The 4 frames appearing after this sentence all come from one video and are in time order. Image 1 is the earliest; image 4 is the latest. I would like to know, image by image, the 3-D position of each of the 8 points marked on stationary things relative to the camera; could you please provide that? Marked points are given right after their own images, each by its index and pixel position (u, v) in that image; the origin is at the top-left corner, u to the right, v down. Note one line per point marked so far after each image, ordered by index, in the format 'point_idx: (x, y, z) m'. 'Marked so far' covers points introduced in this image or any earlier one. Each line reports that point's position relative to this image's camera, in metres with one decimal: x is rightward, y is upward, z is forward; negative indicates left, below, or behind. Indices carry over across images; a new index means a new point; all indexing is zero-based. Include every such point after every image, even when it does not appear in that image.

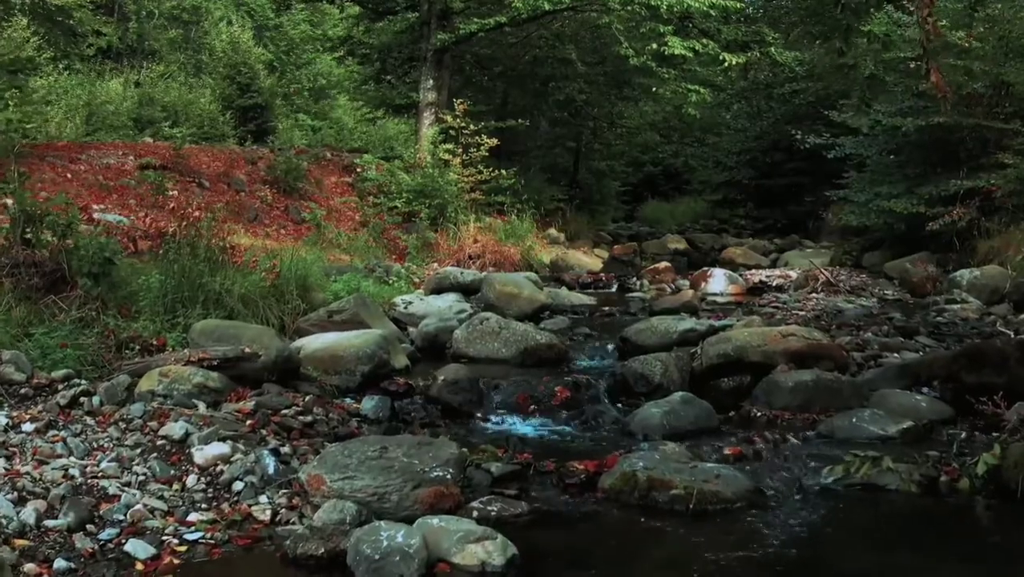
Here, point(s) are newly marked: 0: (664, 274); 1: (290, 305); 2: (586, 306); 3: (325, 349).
0: (+2.6, +0.3, +14.5) m
1: (-2.3, -0.2, +8.5) m
2: (+0.9, -0.2, +10.6) m
3: (-1.5, -0.5, +6.5) m
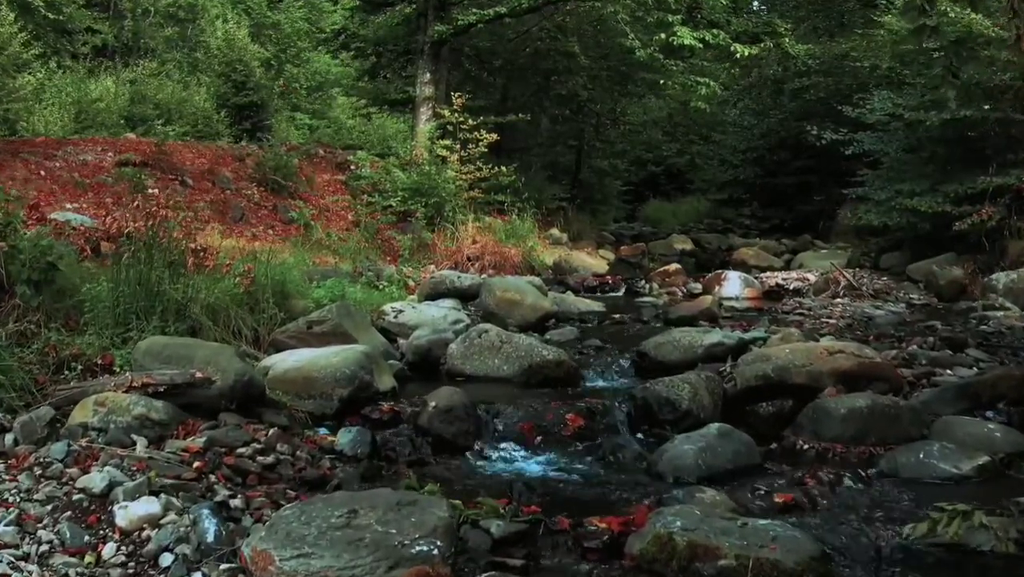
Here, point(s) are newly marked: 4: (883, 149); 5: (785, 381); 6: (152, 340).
0: (+2.7, +0.2, +13.6) m
1: (-2.2, -0.2, +7.6) m
2: (+1.0, -0.3, +9.7) m
3: (-1.5, -0.6, +5.6) m
4: (+6.2, +2.3, +14.2) m
5: (+1.9, -0.6, +5.6) m
6: (-2.3, -0.3, +5.2) m
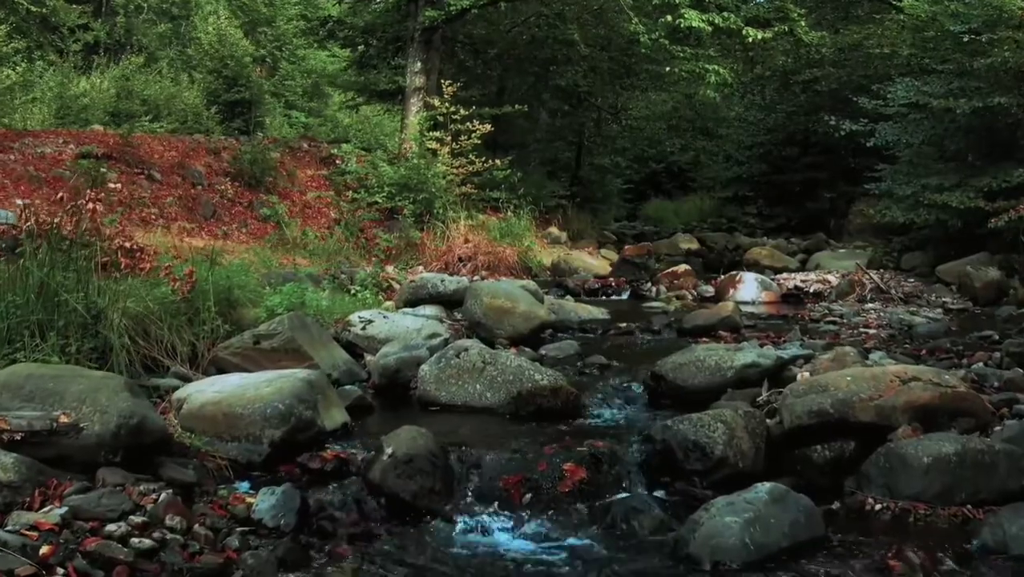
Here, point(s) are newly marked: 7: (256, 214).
0: (+2.6, +0.1, +12.4) m
1: (-2.3, -0.3, +6.3) m
2: (+0.9, -0.3, +8.4) m
3: (-1.6, -0.6, +4.3) m
4: (+6.1, +2.3, +13.0) m
5: (+1.8, -0.7, +4.3) m
6: (-2.3, -0.4, +3.9) m
7: (-3.7, +1.1, +11.9) m
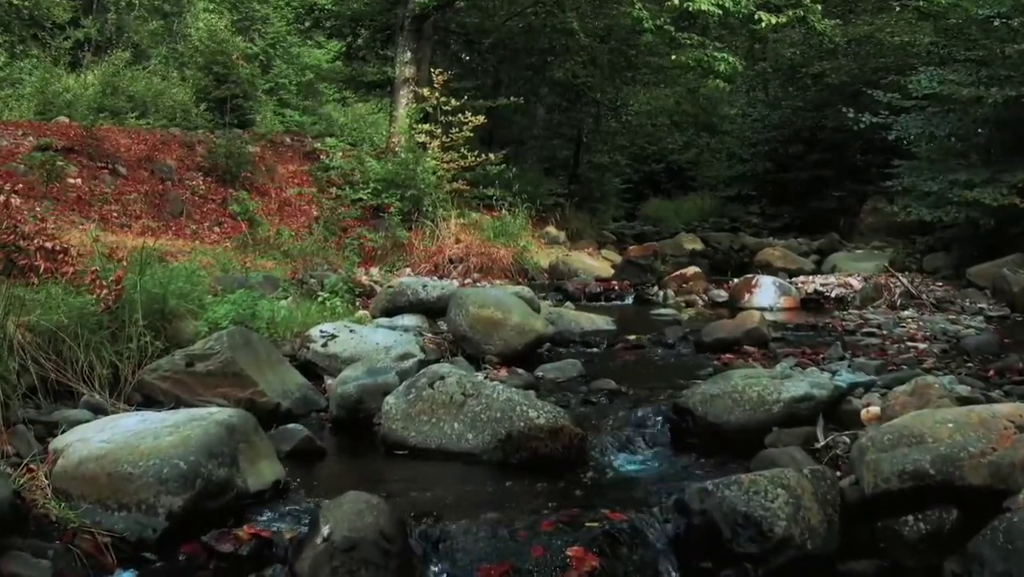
0: (+2.5, +0.1, +11.2) m
1: (-2.4, -0.4, +5.2) m
2: (+0.8, -0.4, +7.3) m
3: (-1.6, -0.7, +3.2) m
4: (+6.1, +2.2, +11.9) m
5: (+1.7, -0.7, +3.2) m
6: (-2.4, -0.4, +2.8) m
7: (-3.8, +1.0, +10.8) m
